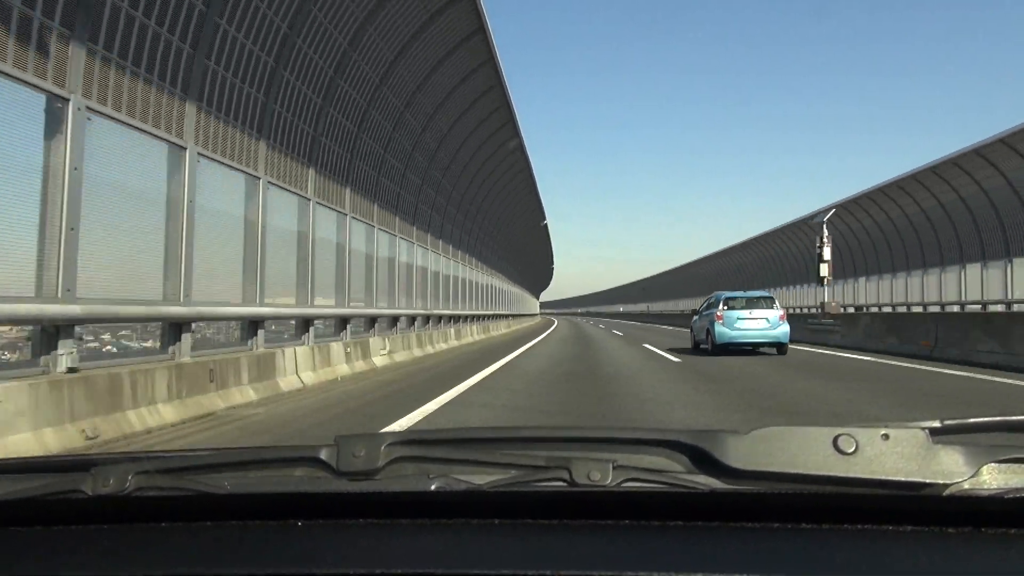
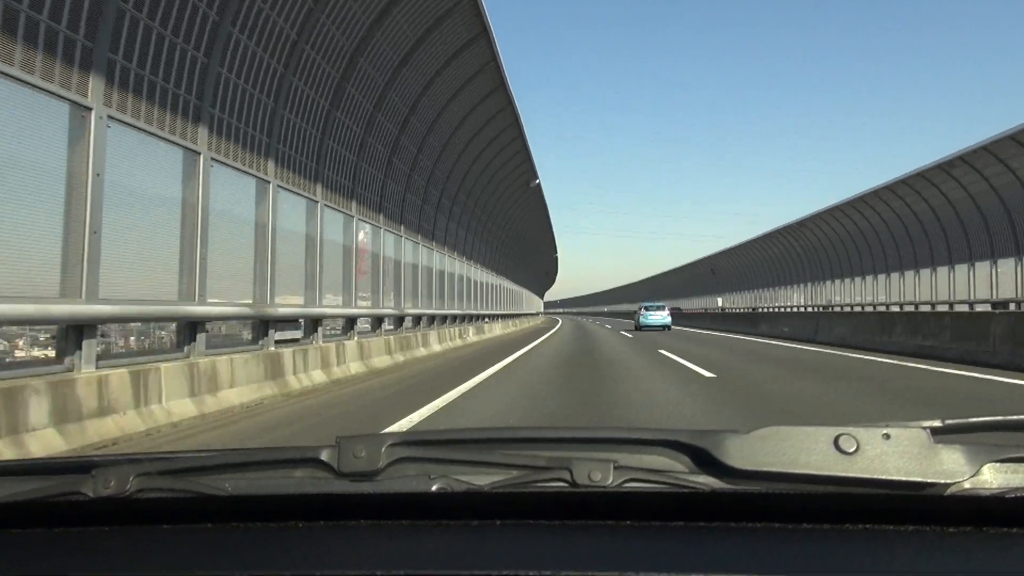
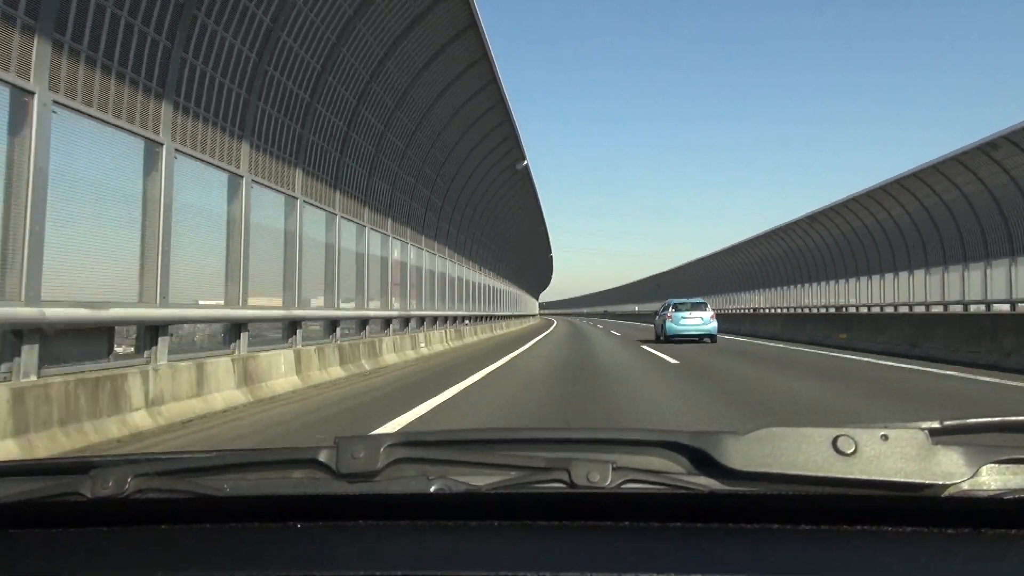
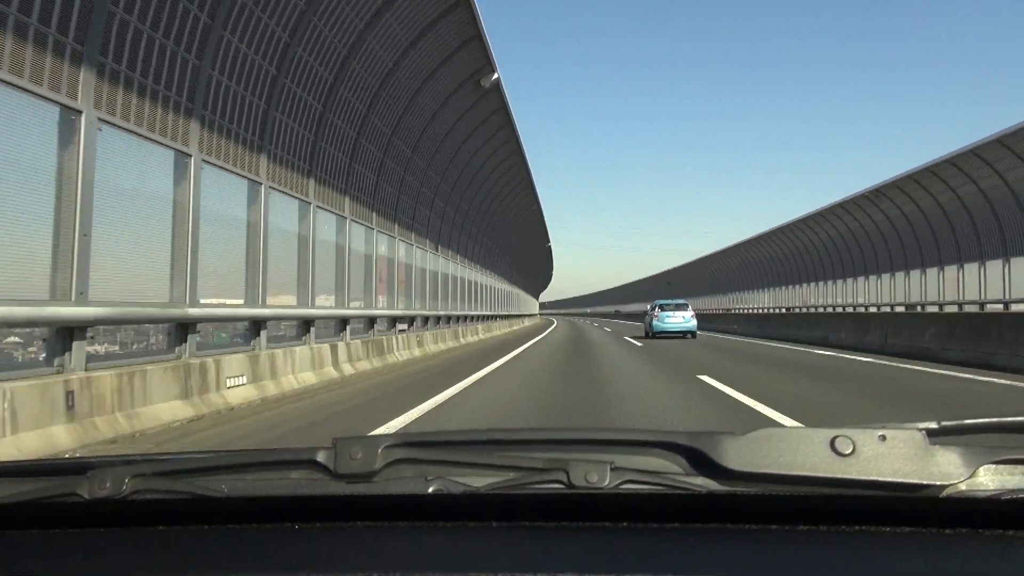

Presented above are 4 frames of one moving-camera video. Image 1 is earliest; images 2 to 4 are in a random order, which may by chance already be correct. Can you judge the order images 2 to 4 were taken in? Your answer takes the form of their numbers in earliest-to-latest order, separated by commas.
3, 4, 2
